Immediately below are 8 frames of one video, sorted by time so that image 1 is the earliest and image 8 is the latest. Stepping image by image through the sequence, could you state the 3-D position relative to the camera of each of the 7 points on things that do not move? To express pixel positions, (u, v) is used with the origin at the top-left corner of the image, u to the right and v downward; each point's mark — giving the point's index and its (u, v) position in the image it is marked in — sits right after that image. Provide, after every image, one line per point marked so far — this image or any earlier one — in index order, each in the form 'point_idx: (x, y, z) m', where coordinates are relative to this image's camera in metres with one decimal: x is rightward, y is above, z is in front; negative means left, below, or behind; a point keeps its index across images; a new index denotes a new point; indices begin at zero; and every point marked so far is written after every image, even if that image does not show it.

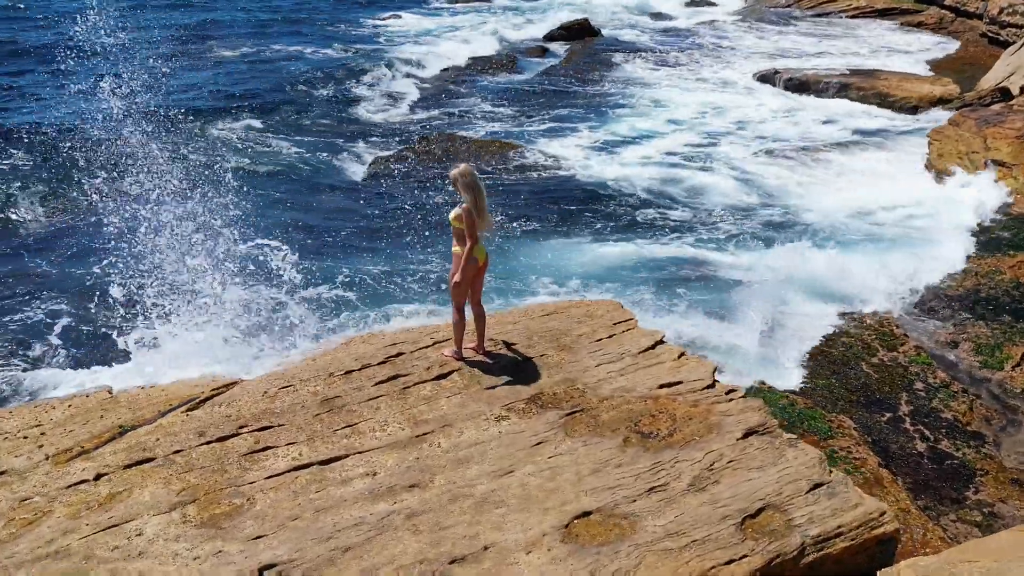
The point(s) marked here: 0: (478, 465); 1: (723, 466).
0: (-0.2, -1.3, +6.4) m
1: (+1.5, -1.3, +6.3) m
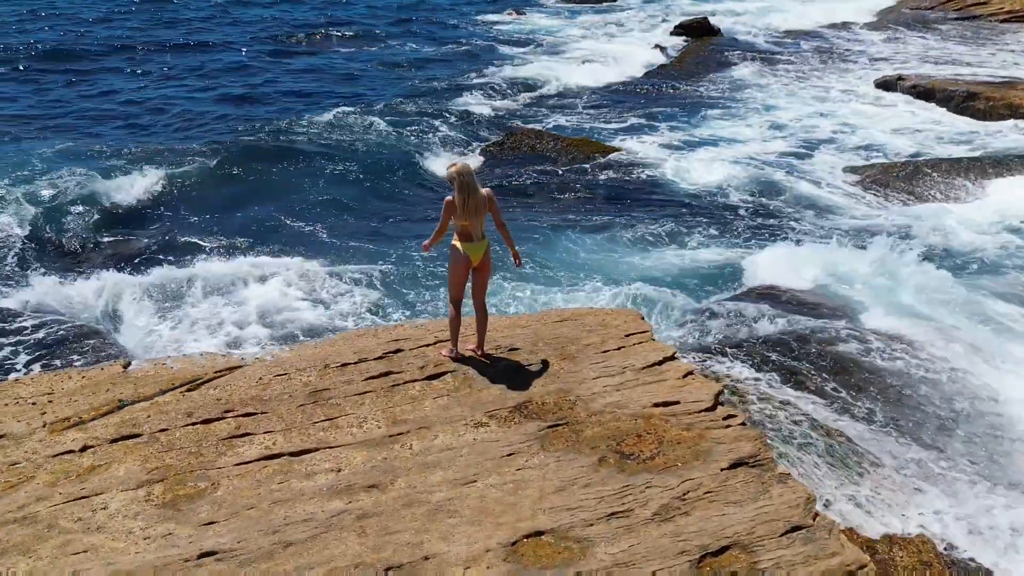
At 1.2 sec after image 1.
0: (-0.5, -1.3, +6.2) m
1: (+1.2, -1.4, +5.9) m
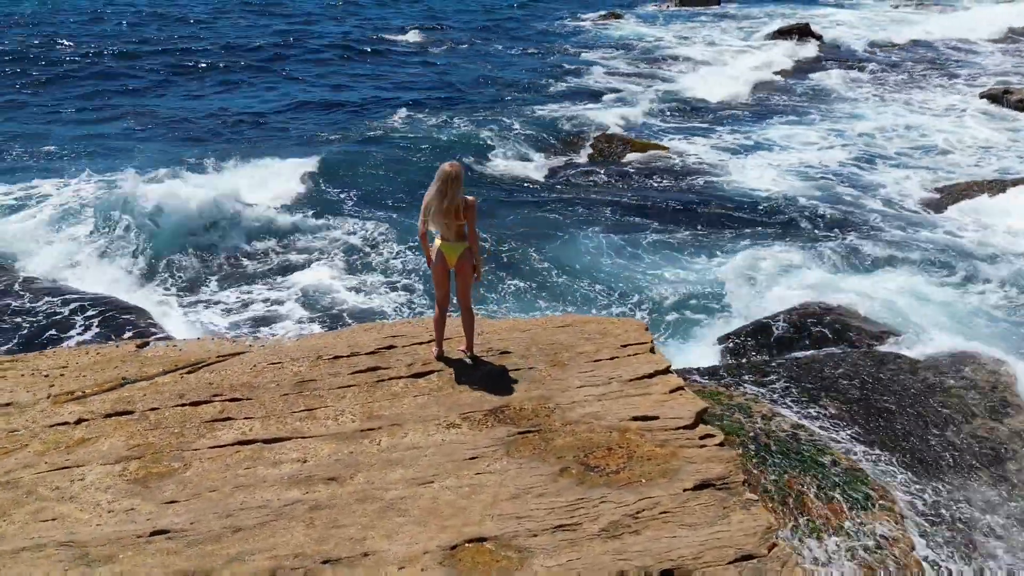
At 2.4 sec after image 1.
0: (-0.8, -1.3, +6.2) m
1: (+0.9, -1.5, +5.7) m
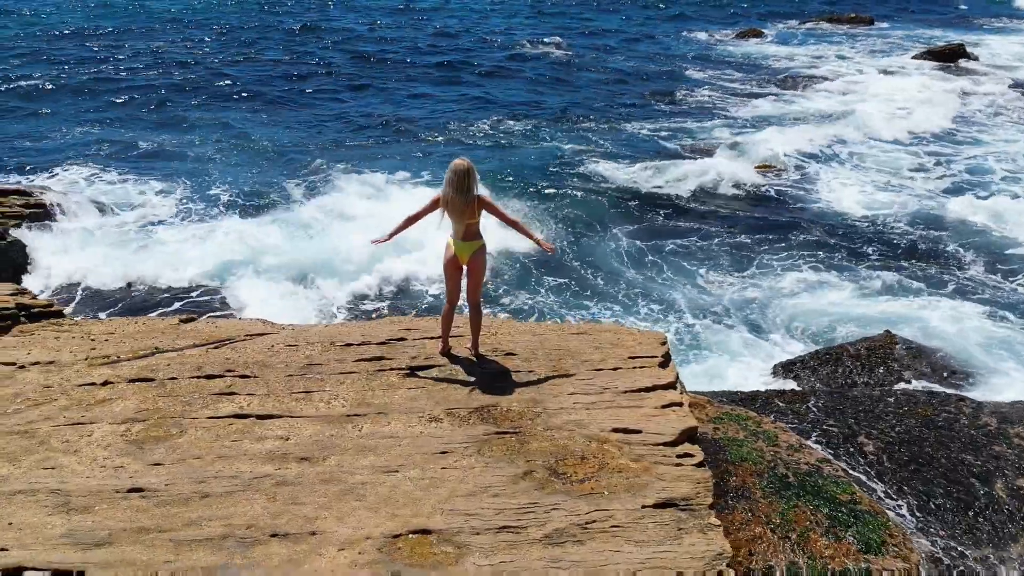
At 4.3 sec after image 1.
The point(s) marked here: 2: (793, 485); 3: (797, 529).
0: (-1.0, -1.2, +6.3) m
1: (+0.6, -1.5, +5.5) m
2: (+2.4, -1.7, +7.6) m
3: (+2.3, -1.9, +7.1) m
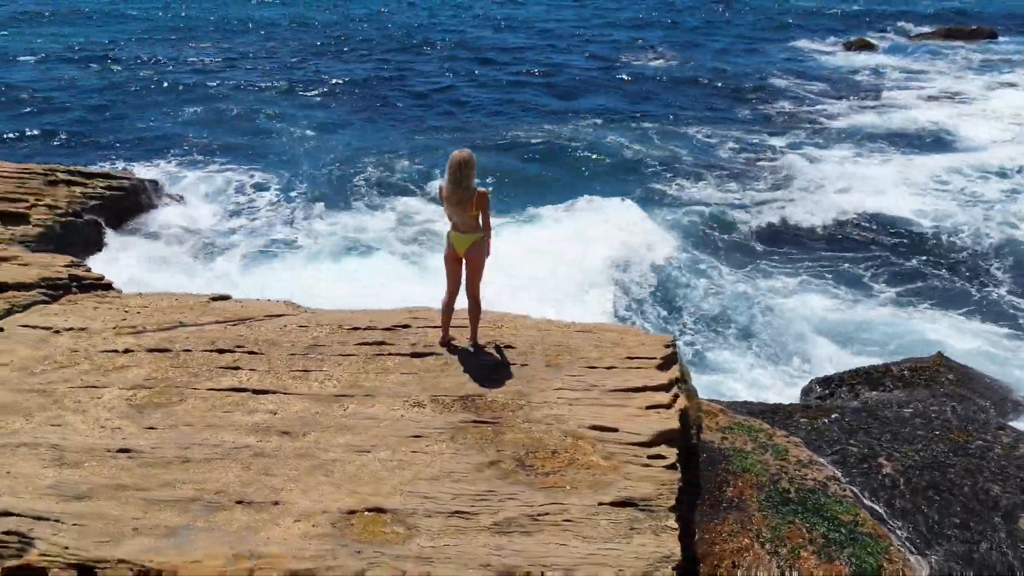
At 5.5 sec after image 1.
0: (-1.2, -1.1, +6.4) m
1: (+0.2, -1.4, +5.5) m
2: (+2.3, -1.7, +7.3) m
3: (+2.1, -2.0, +6.8) m
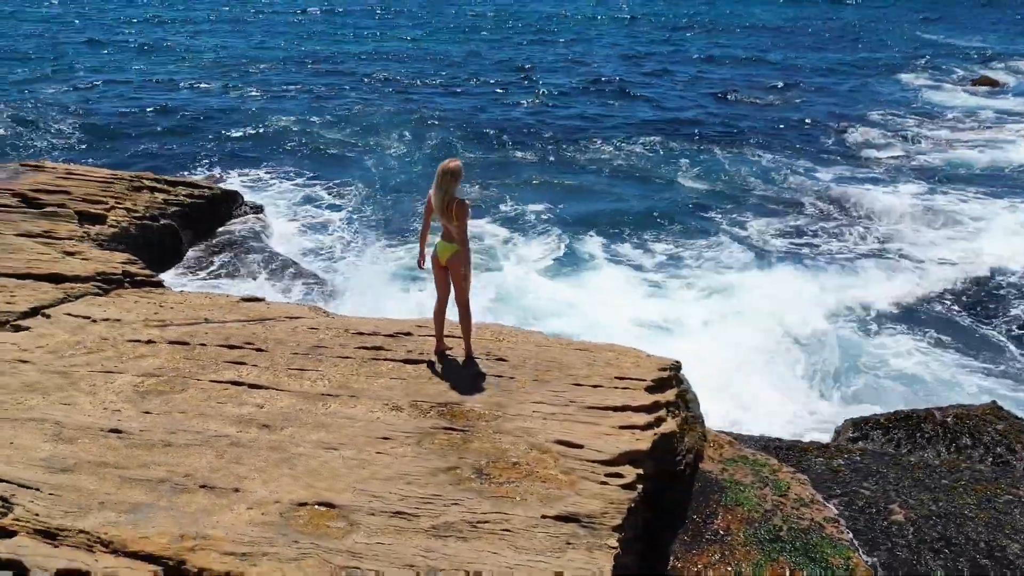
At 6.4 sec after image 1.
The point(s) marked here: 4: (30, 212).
0: (-1.4, -1.1, +6.6) m
1: (-0.1, -1.5, +5.4) m
2: (+2.1, -1.9, +7.0) m
3: (+1.8, -2.1, +6.5) m
4: (-6.5, +1.0, +12.0) m
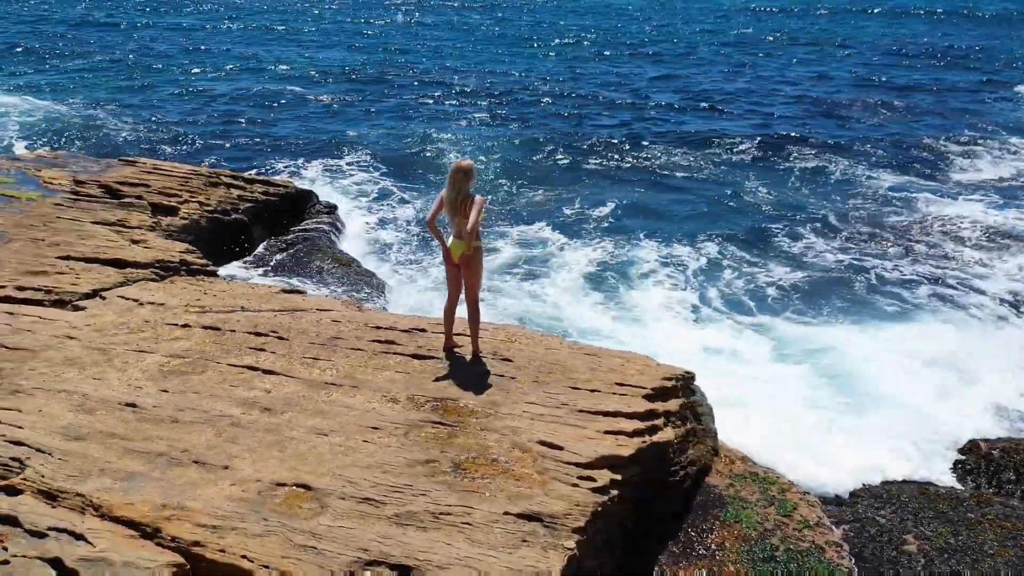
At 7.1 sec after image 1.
0: (-1.5, -1.0, +6.8) m
1: (-0.4, -1.4, +5.5) m
2: (+2.0, -2.0, +6.7) m
3: (+1.7, -2.2, +6.3) m
4: (-5.8, +1.2, +12.8) m
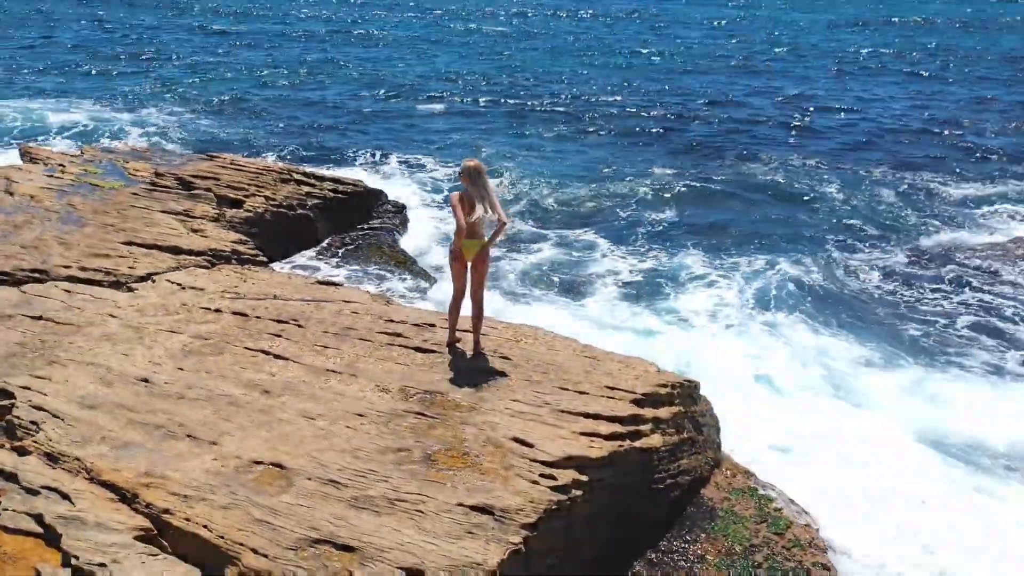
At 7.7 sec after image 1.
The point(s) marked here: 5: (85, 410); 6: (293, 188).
0: (-1.6, -0.9, +7.0) m
1: (-0.7, -1.4, +5.6) m
2: (+1.8, -2.1, +6.5) m
3: (+1.4, -2.3, +6.1) m
4: (-5.0, +1.4, +13.5) m
5: (-3.4, -1.0, +7.1) m
6: (-3.8, +1.7, +15.5) m
